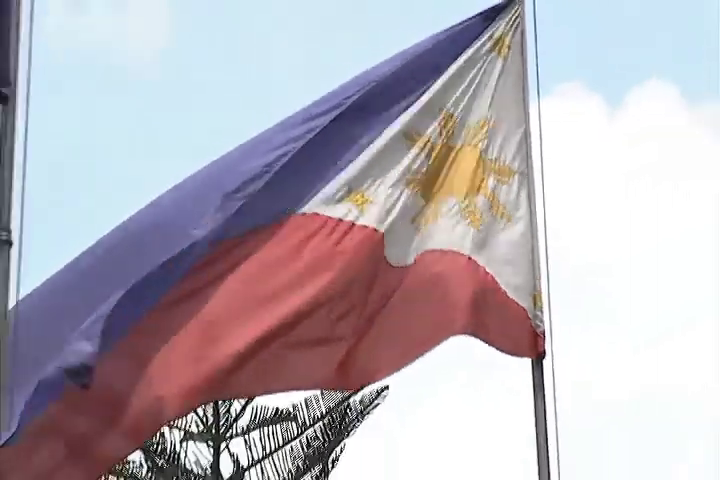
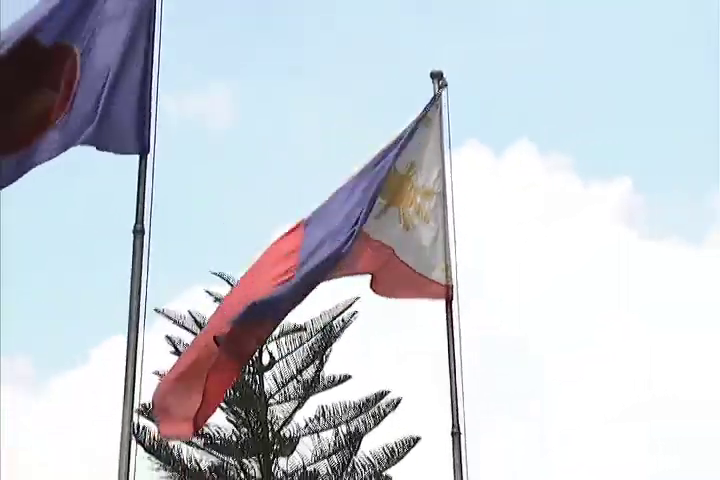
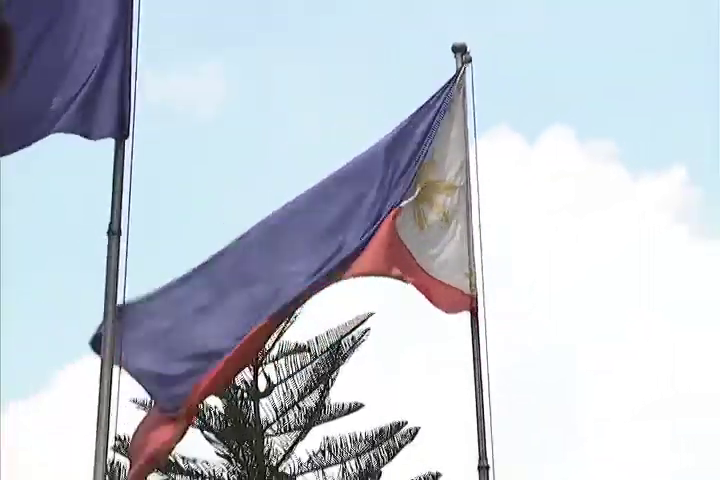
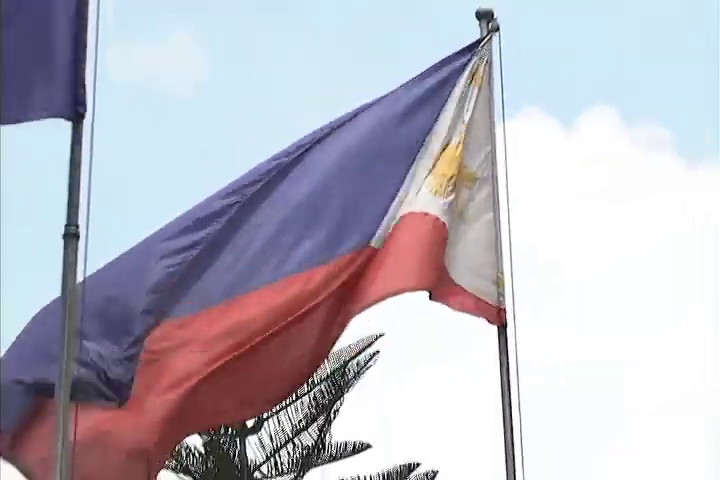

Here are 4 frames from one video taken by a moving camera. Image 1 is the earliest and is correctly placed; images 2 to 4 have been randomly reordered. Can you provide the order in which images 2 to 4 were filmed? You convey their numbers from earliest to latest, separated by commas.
4, 3, 2
